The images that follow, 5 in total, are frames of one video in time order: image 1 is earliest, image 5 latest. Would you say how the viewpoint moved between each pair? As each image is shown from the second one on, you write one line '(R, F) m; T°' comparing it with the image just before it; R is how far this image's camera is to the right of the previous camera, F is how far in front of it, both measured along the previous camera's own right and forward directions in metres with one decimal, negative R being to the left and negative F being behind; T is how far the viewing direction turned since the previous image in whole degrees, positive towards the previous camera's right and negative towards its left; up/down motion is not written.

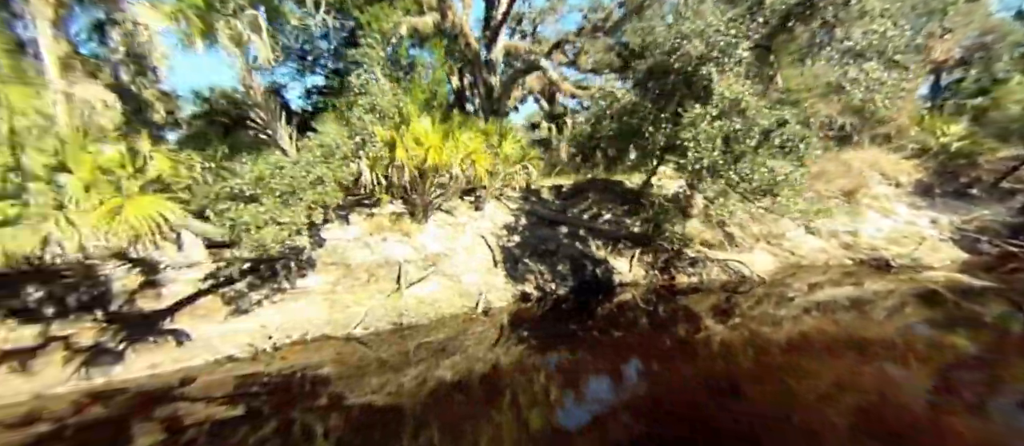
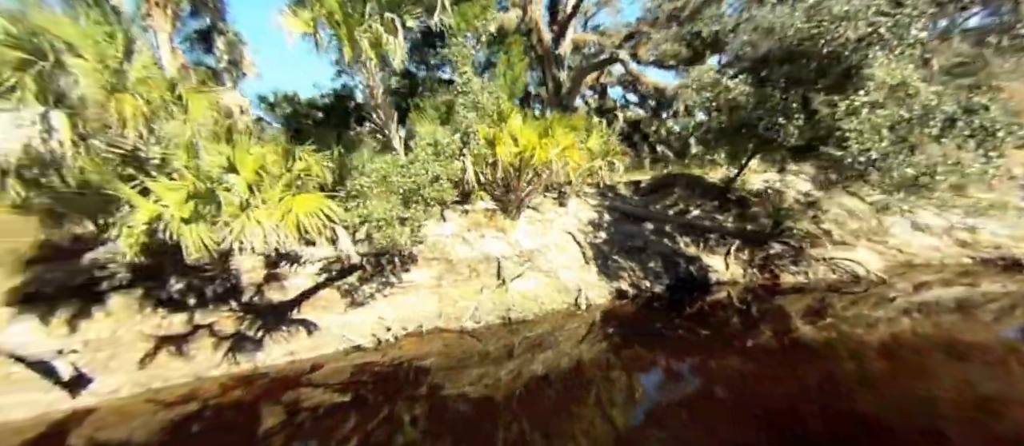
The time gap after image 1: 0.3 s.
(-1.0, -0.1) m; -5°
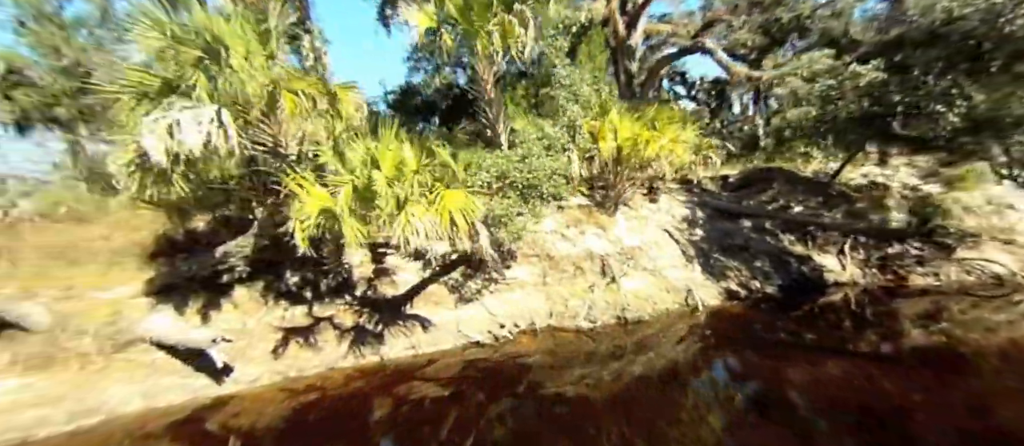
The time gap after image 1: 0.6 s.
(-1.2, +0.1) m; -4°
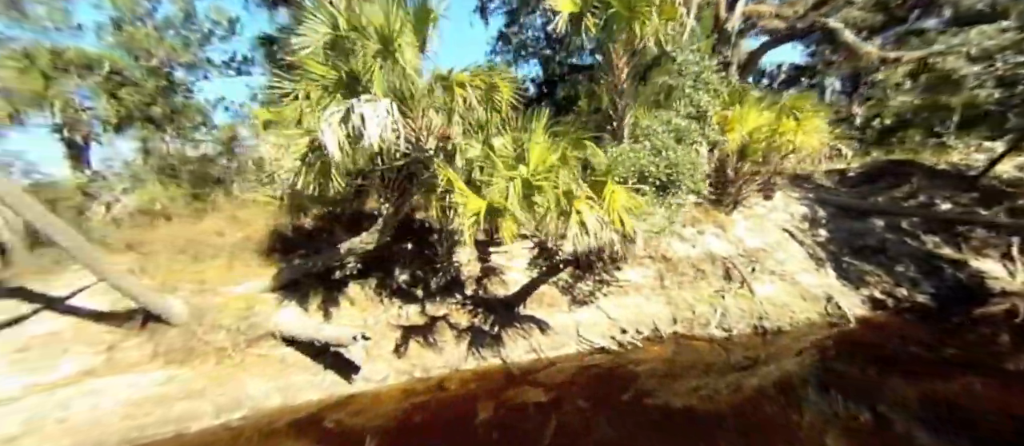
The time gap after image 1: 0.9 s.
(-1.1, +0.2) m; -5°
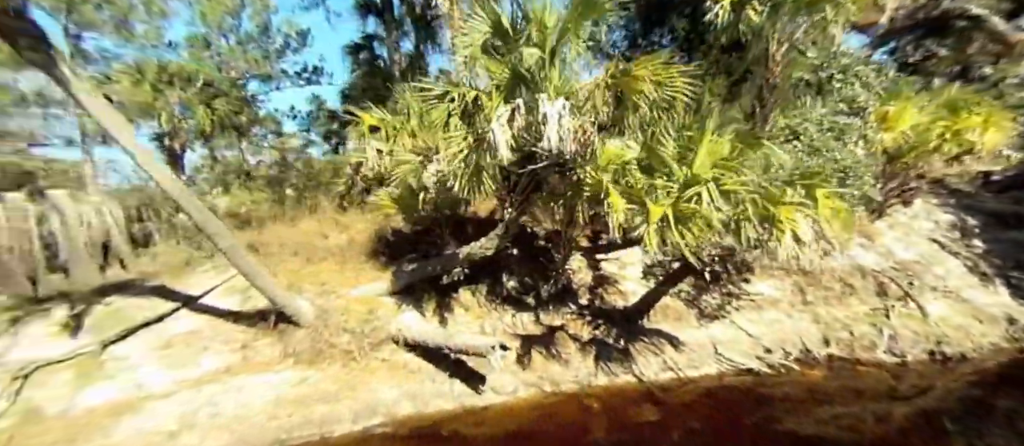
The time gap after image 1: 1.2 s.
(-1.1, +0.2) m; -5°
